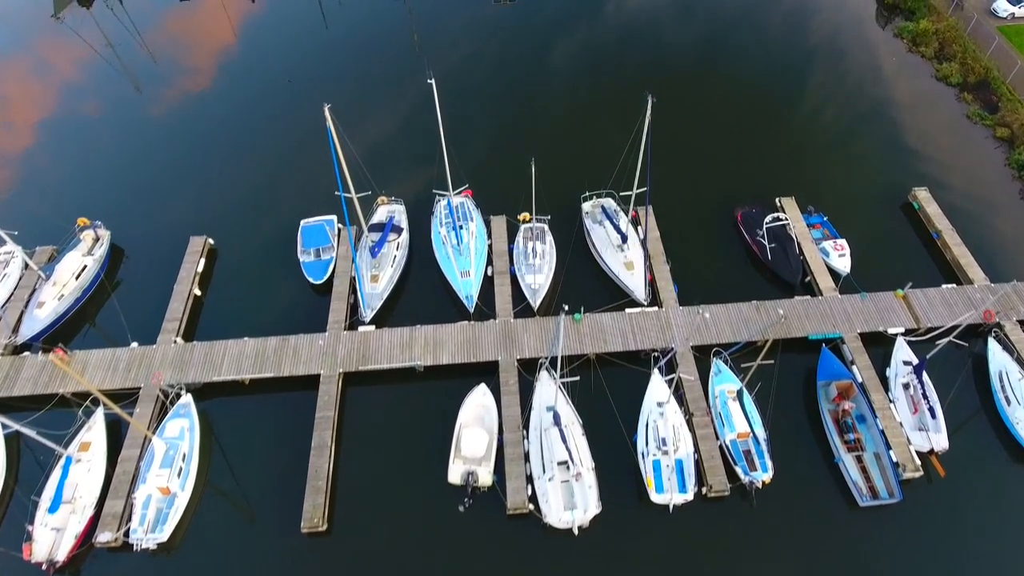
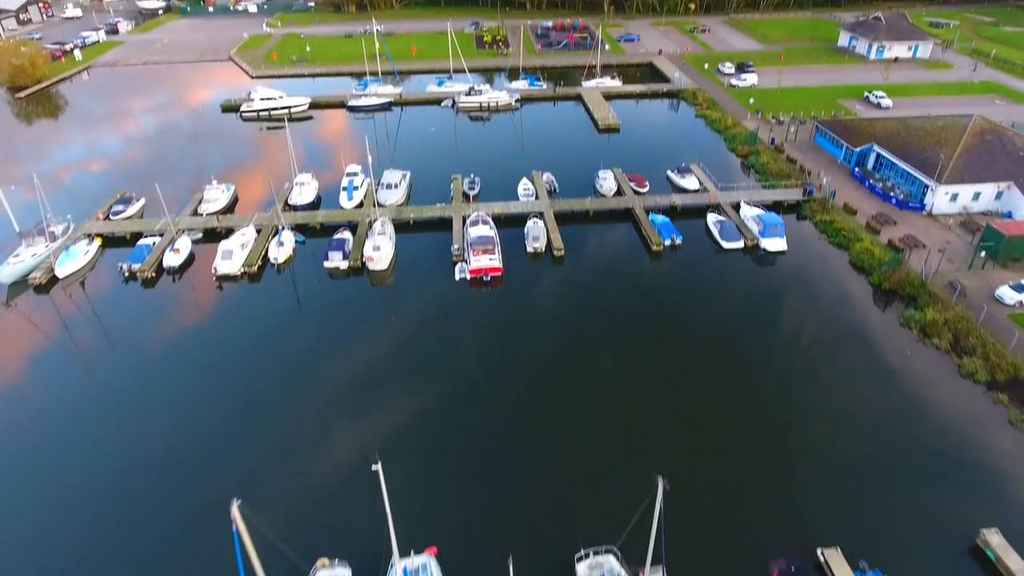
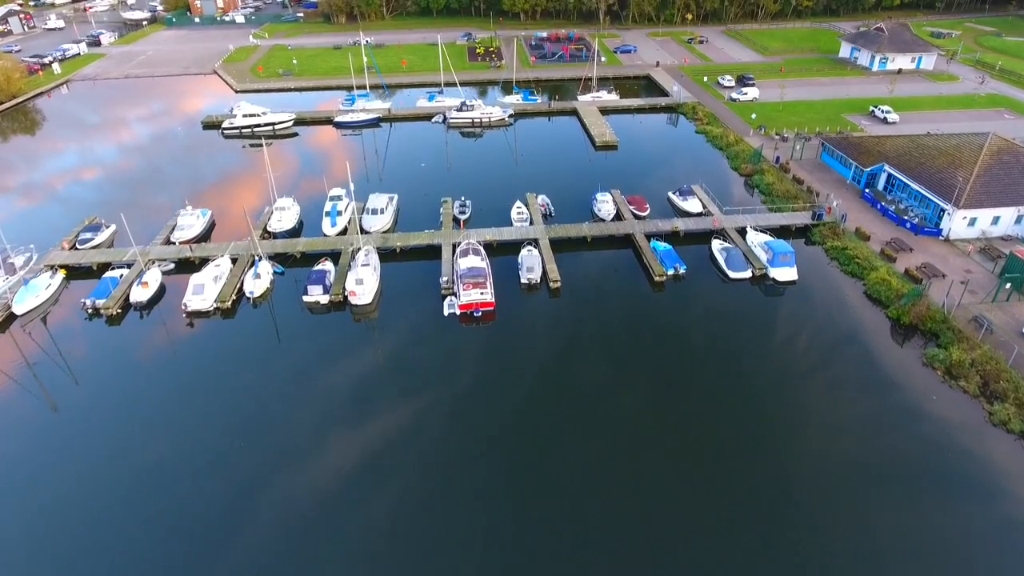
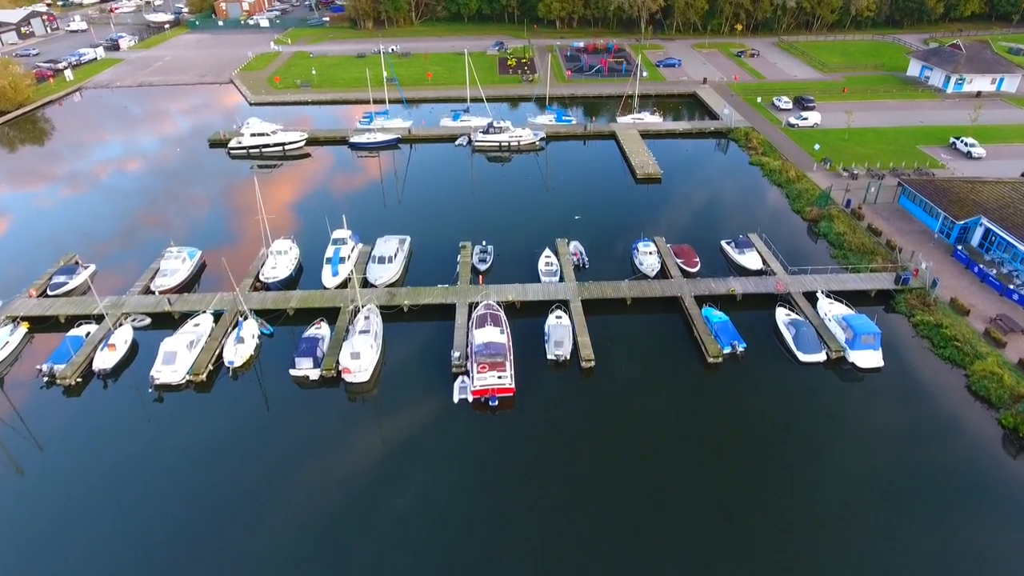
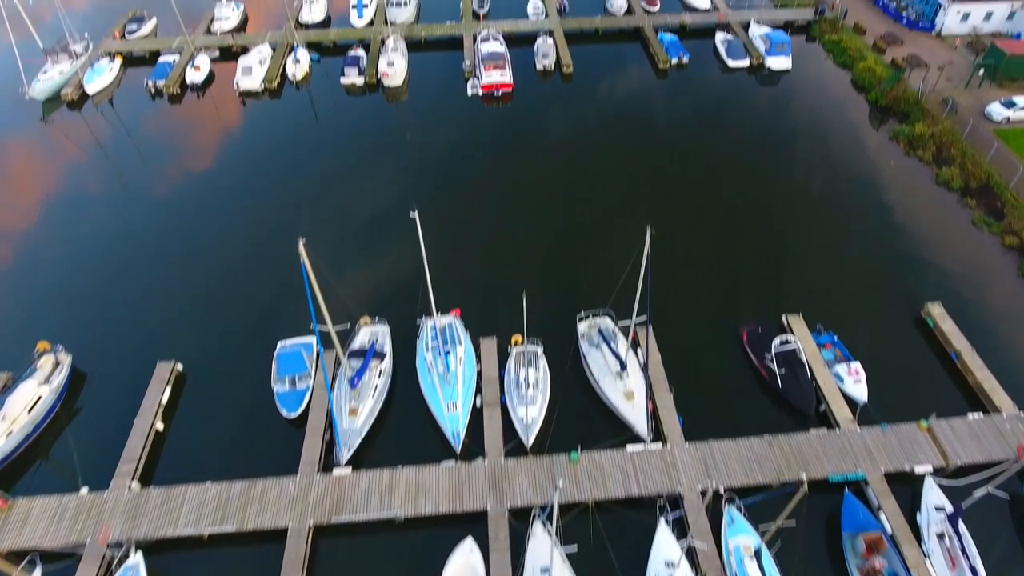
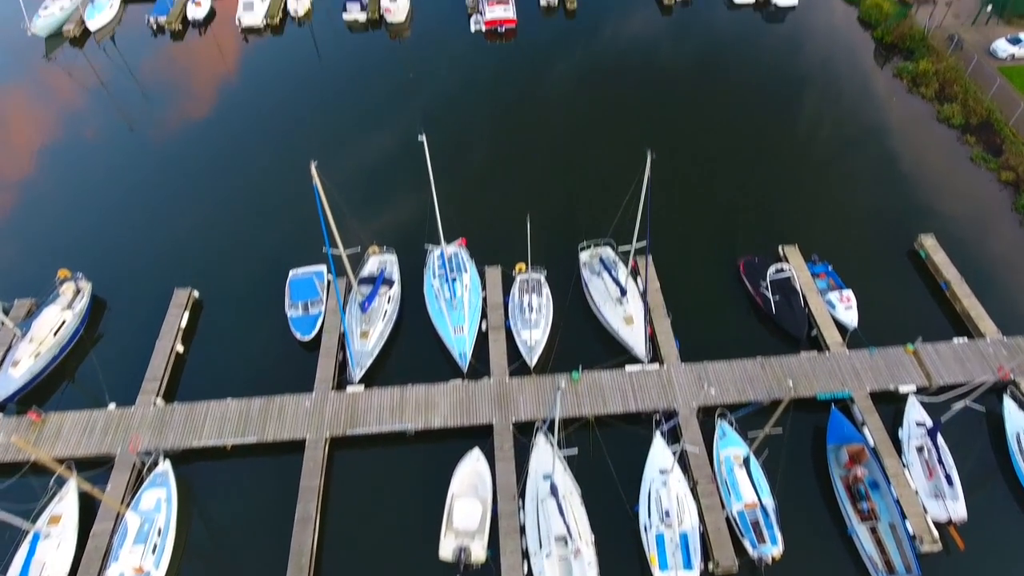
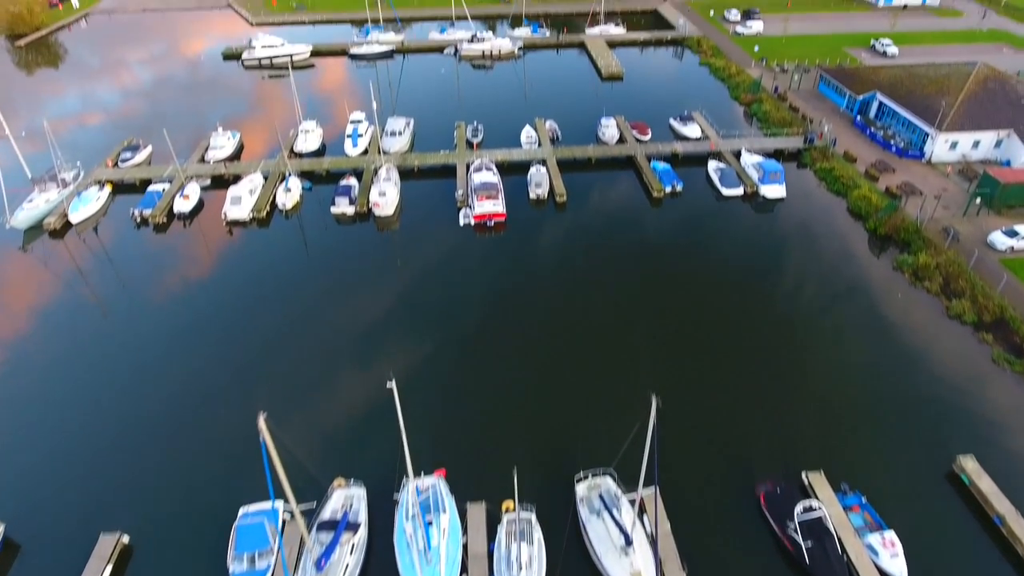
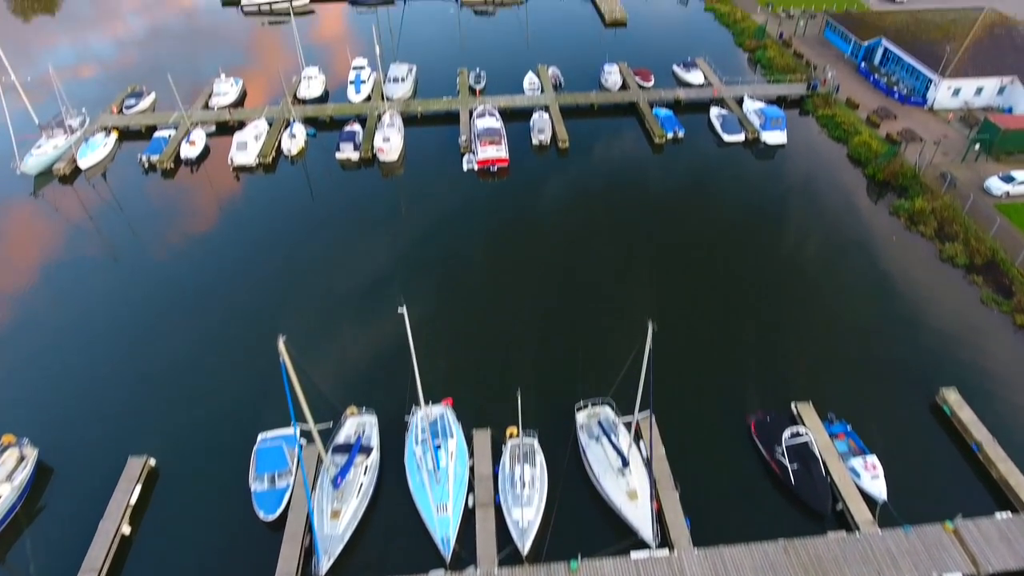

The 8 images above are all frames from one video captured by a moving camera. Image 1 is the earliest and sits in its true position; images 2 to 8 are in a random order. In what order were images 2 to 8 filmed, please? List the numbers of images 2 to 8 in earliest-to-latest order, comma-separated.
6, 5, 8, 7, 2, 3, 4
